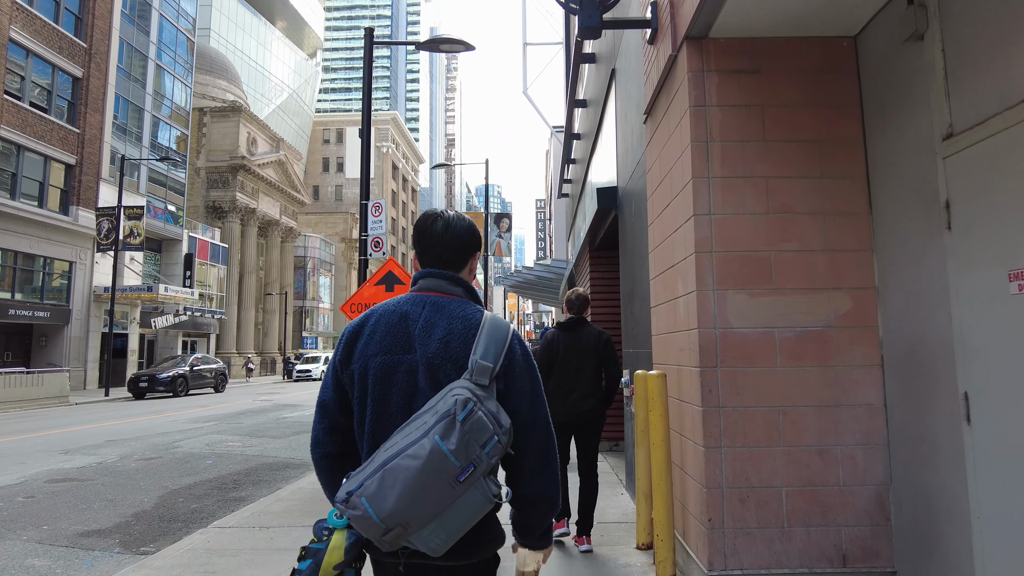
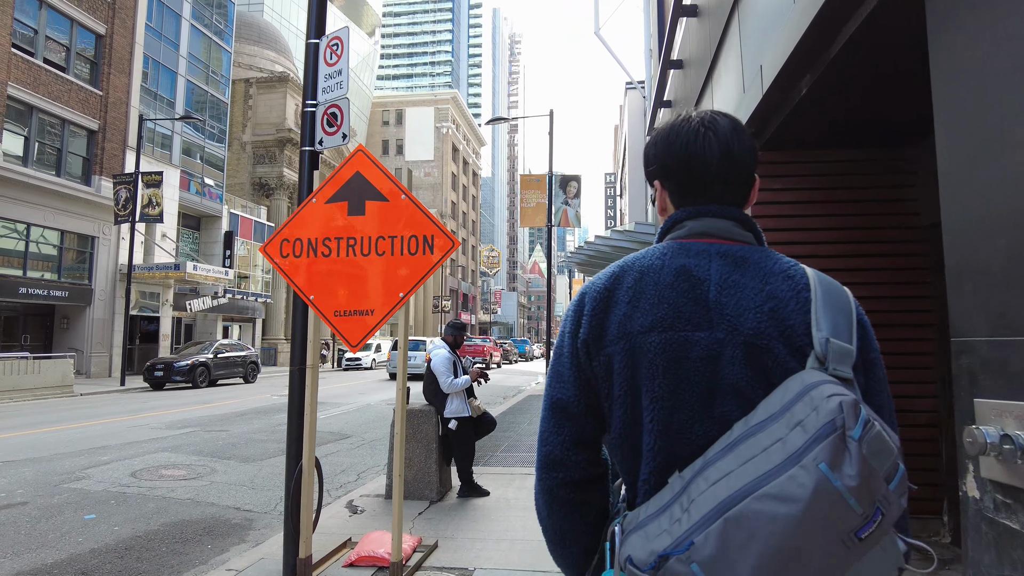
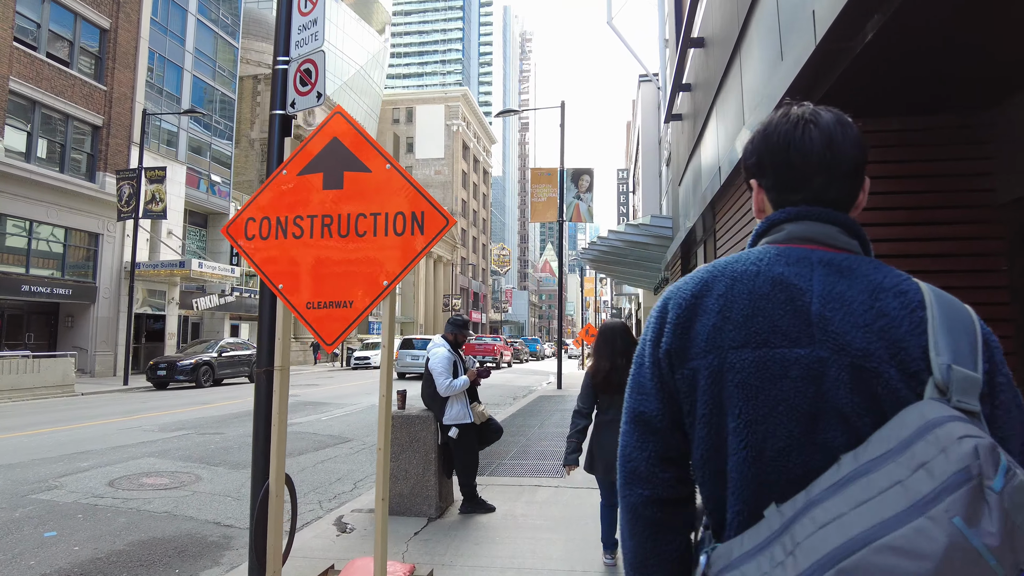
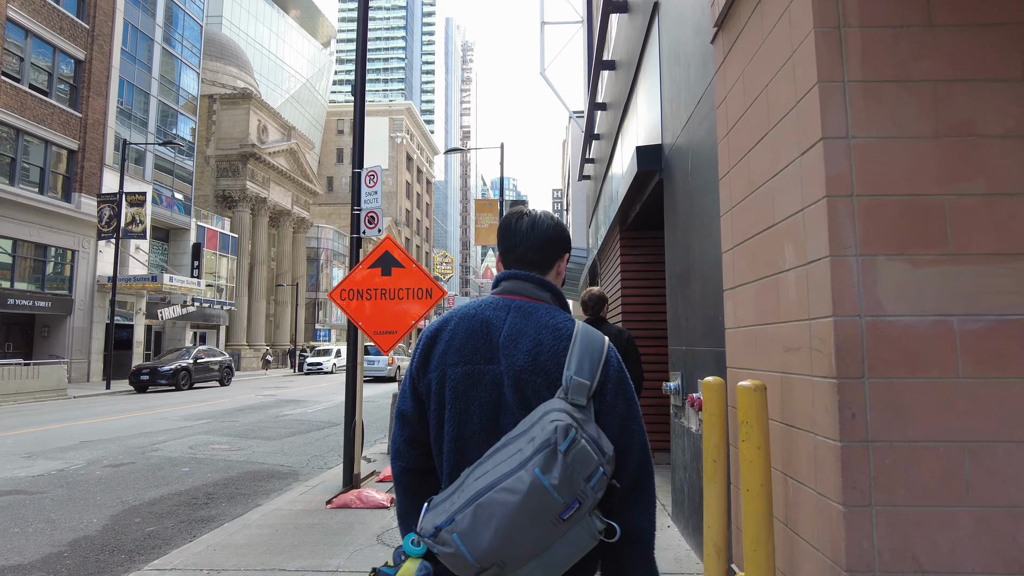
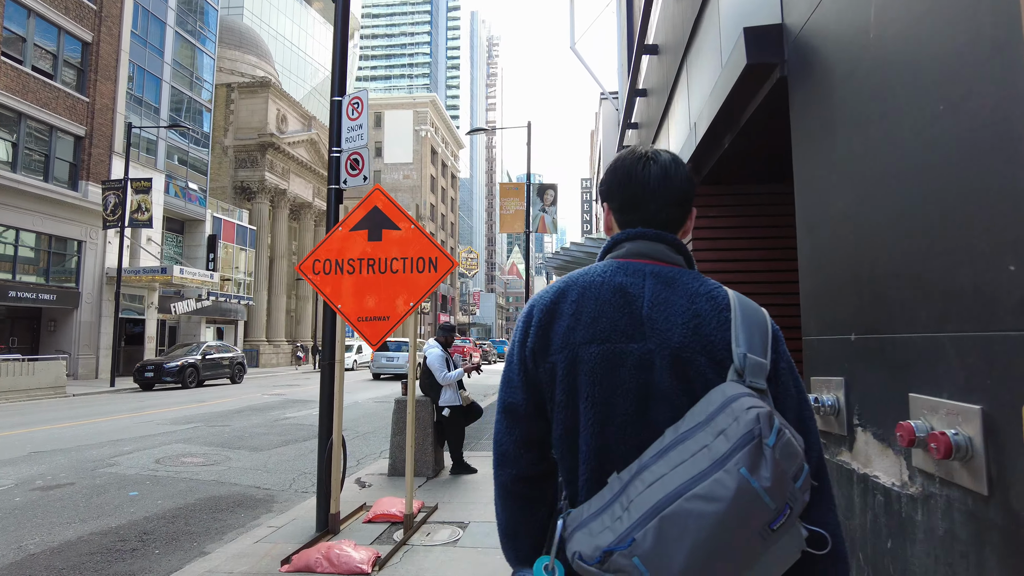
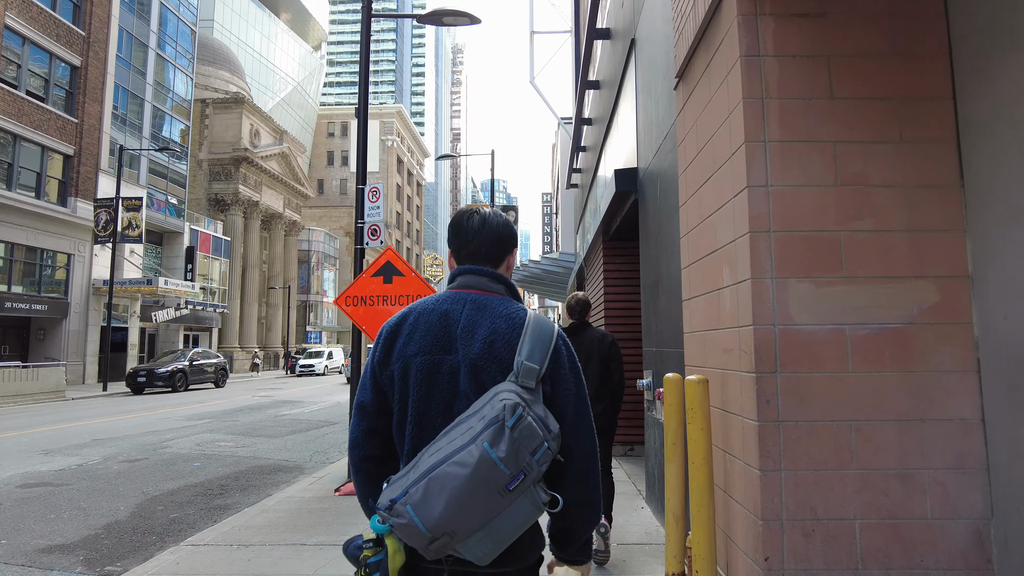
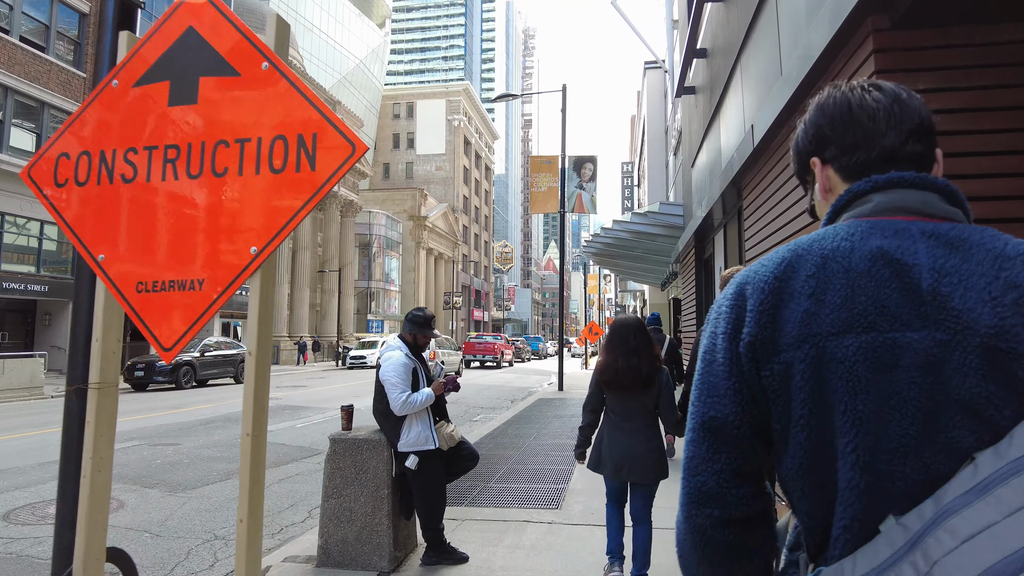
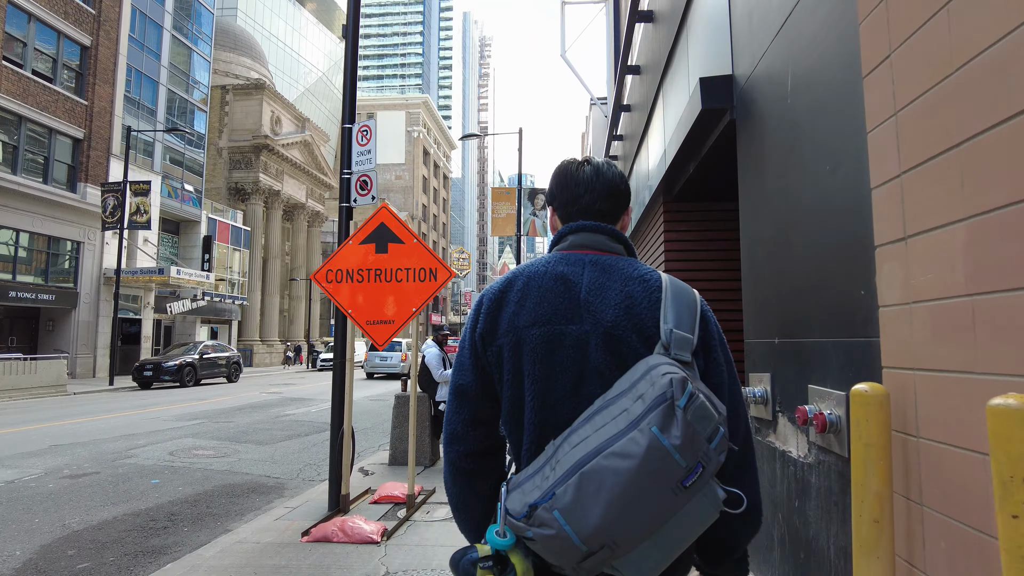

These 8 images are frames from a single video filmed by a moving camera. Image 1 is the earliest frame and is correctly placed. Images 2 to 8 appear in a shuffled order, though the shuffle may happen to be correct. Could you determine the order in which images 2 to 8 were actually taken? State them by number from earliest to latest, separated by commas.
6, 4, 8, 5, 2, 3, 7
